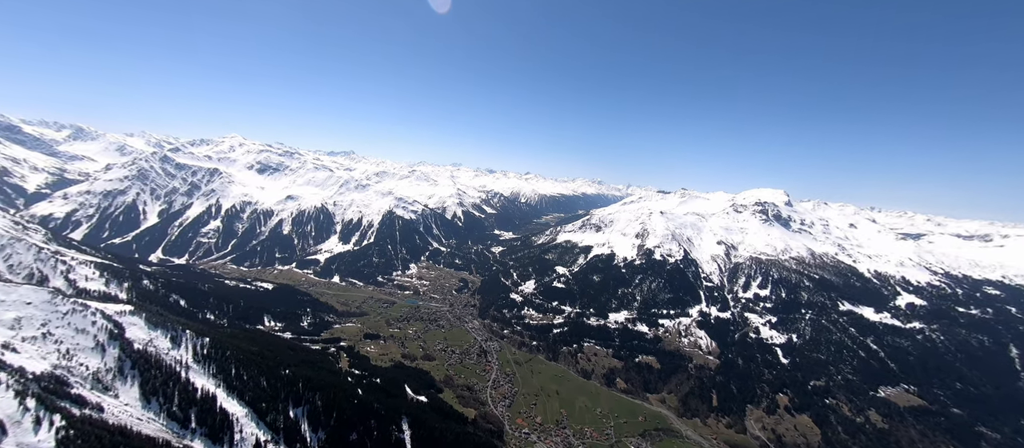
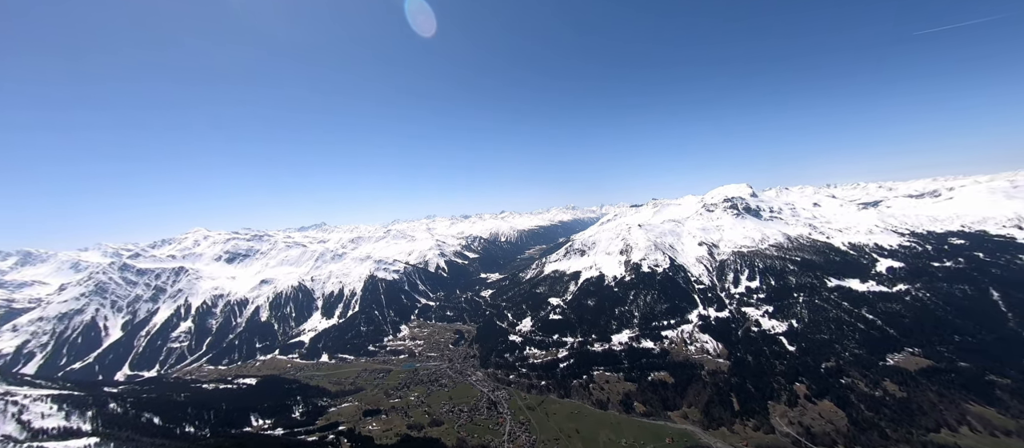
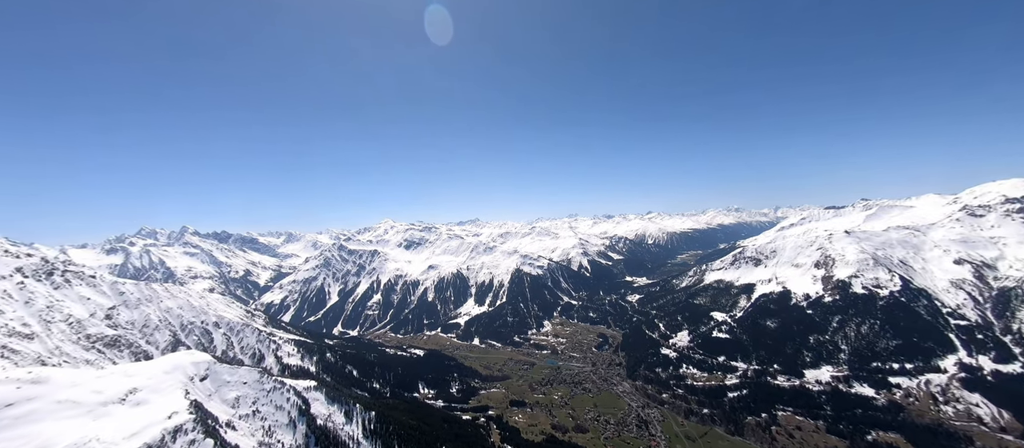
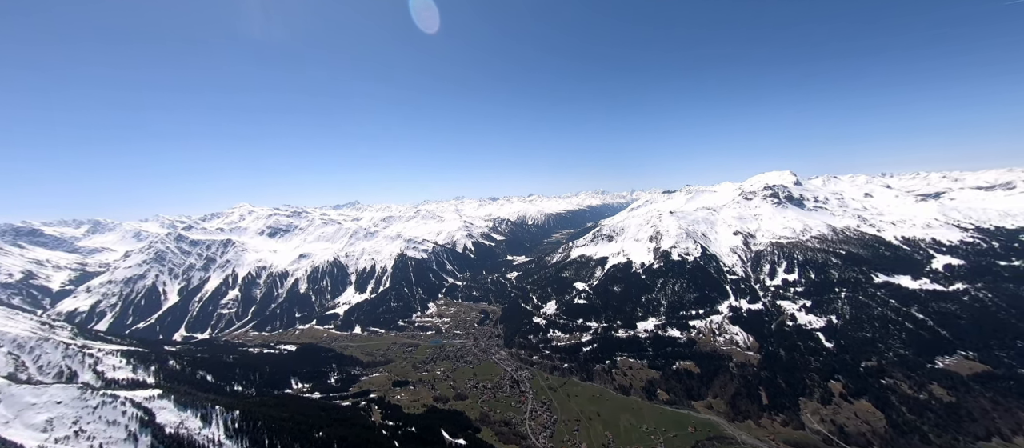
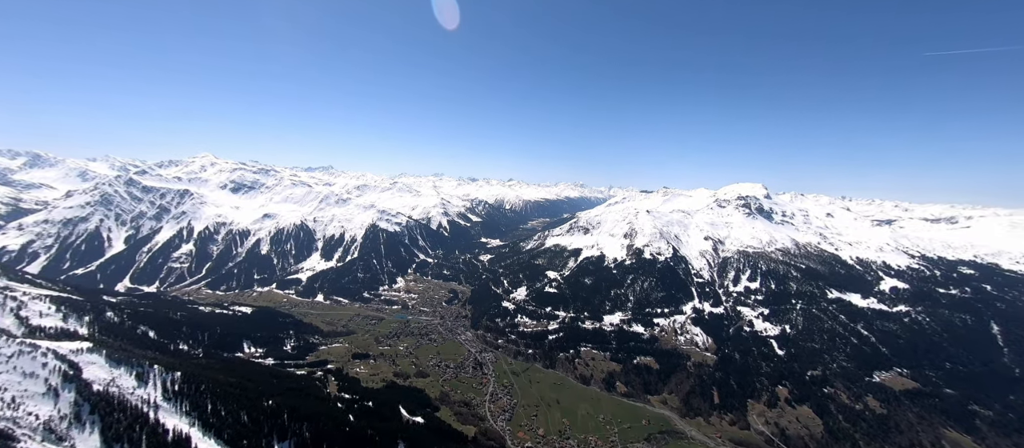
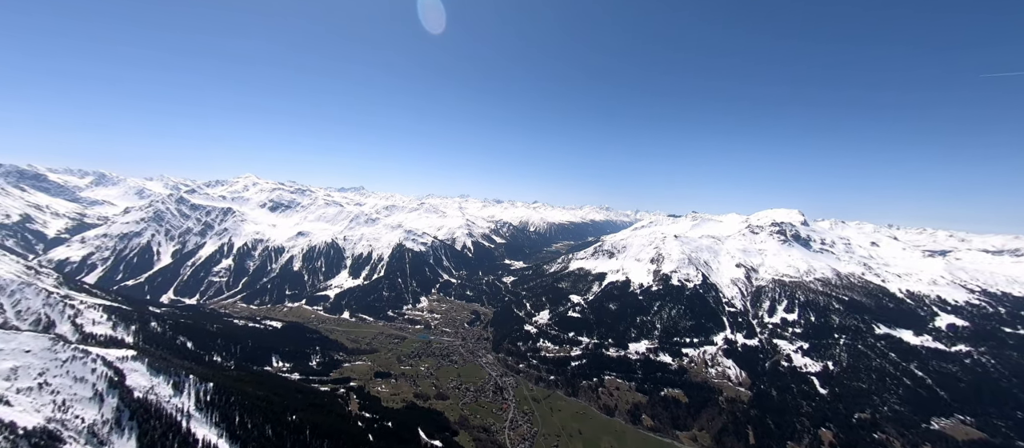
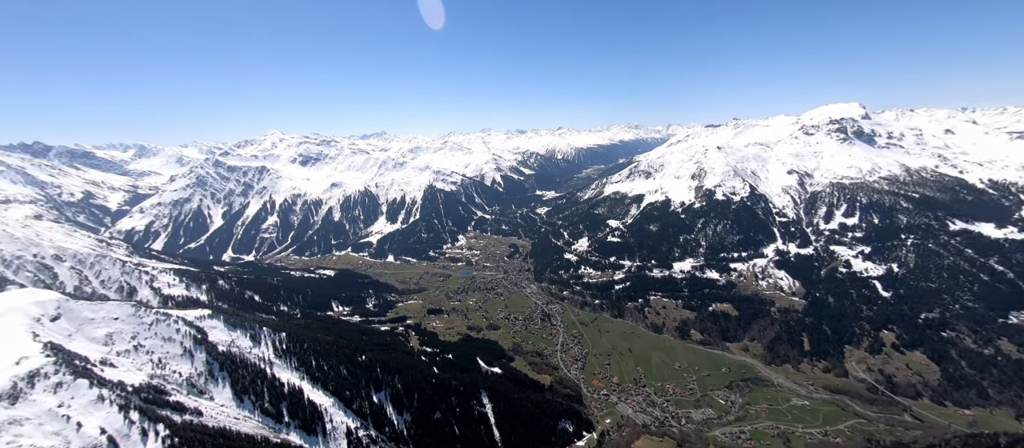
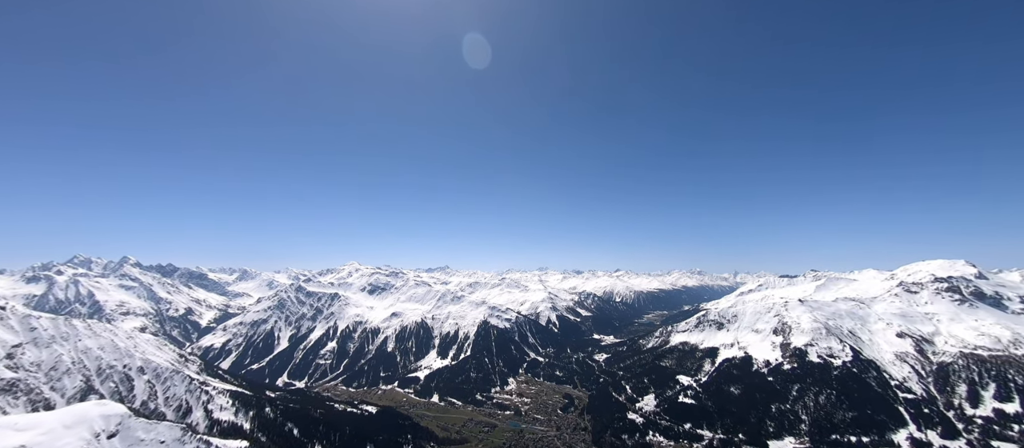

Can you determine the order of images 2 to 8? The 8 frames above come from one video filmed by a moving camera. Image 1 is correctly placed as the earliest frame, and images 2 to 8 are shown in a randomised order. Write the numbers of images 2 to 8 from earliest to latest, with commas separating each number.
4, 2, 6, 5, 7, 3, 8
